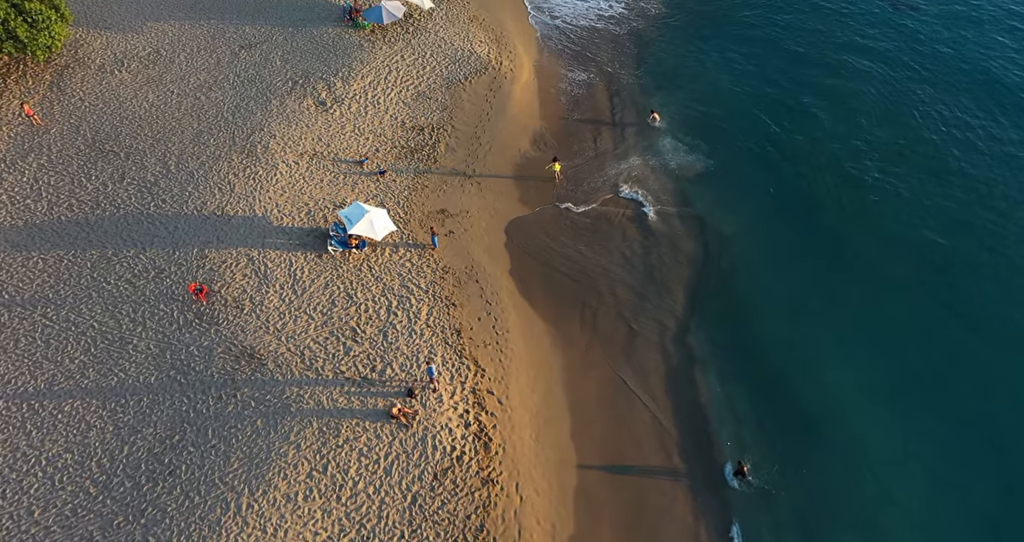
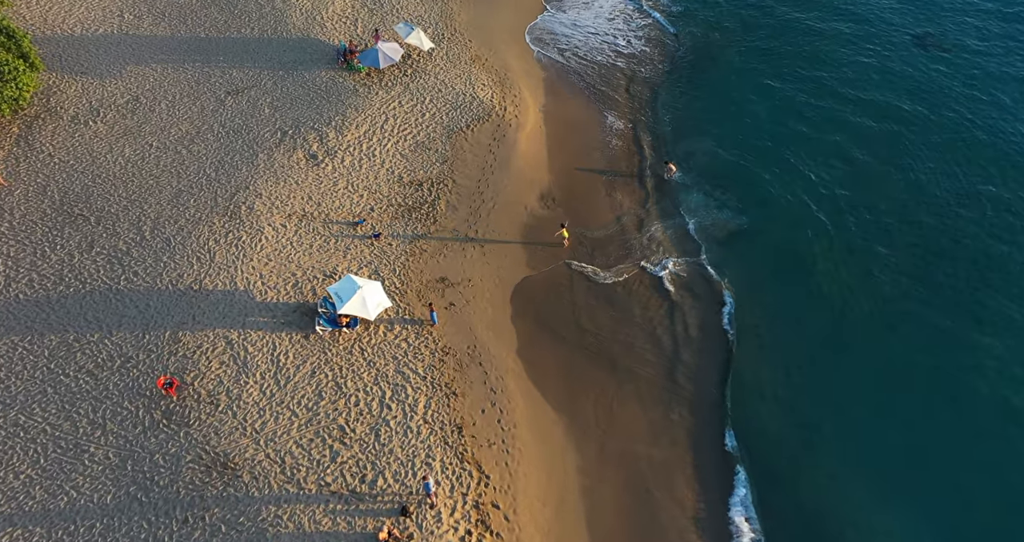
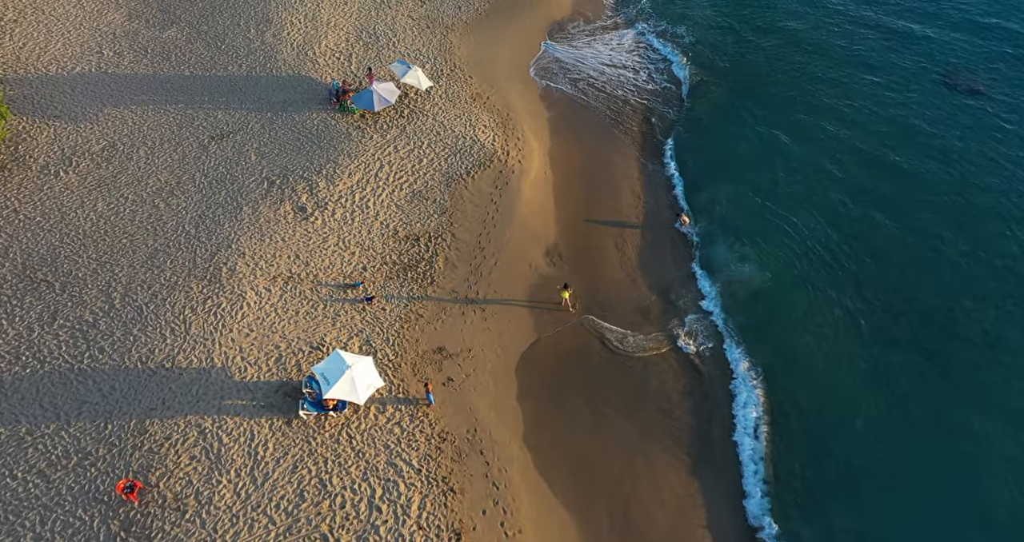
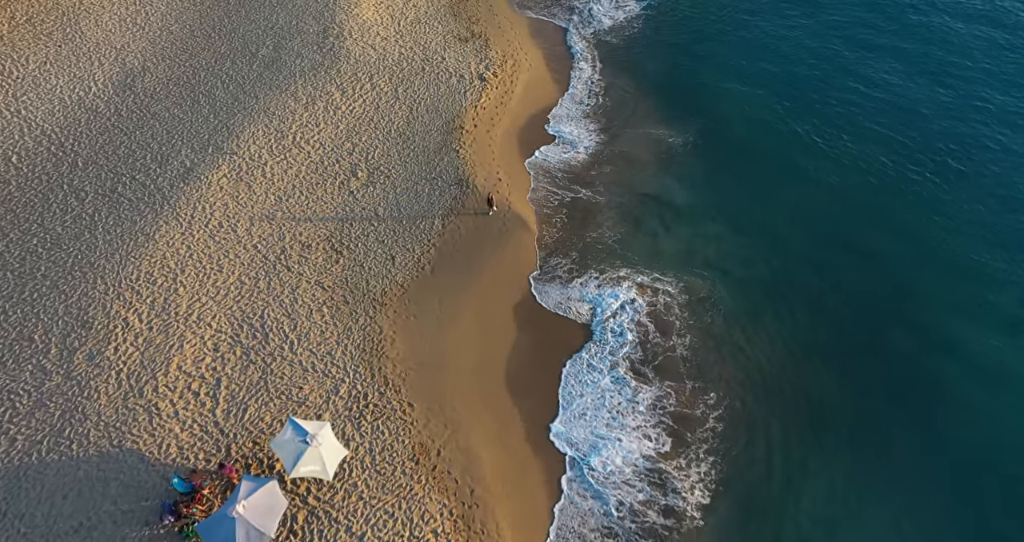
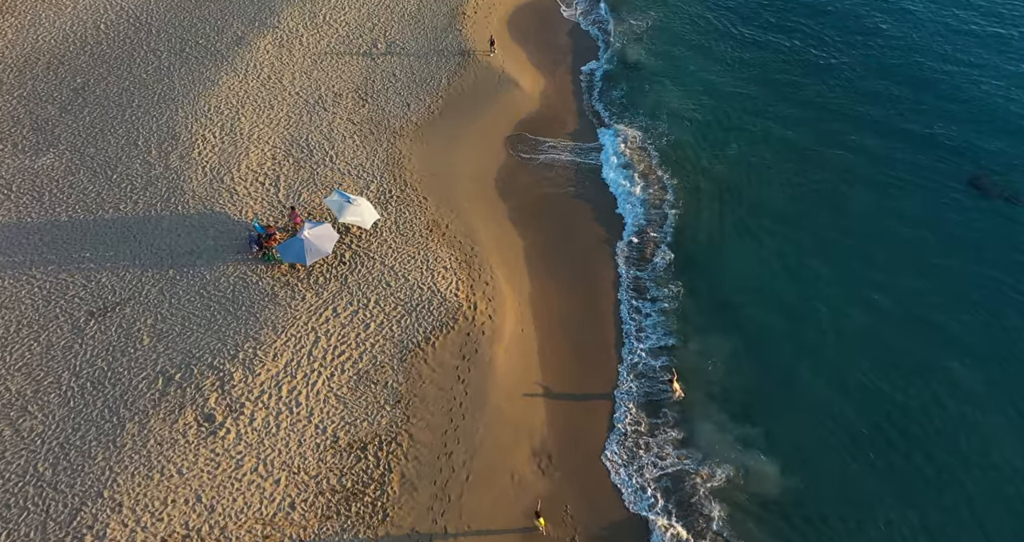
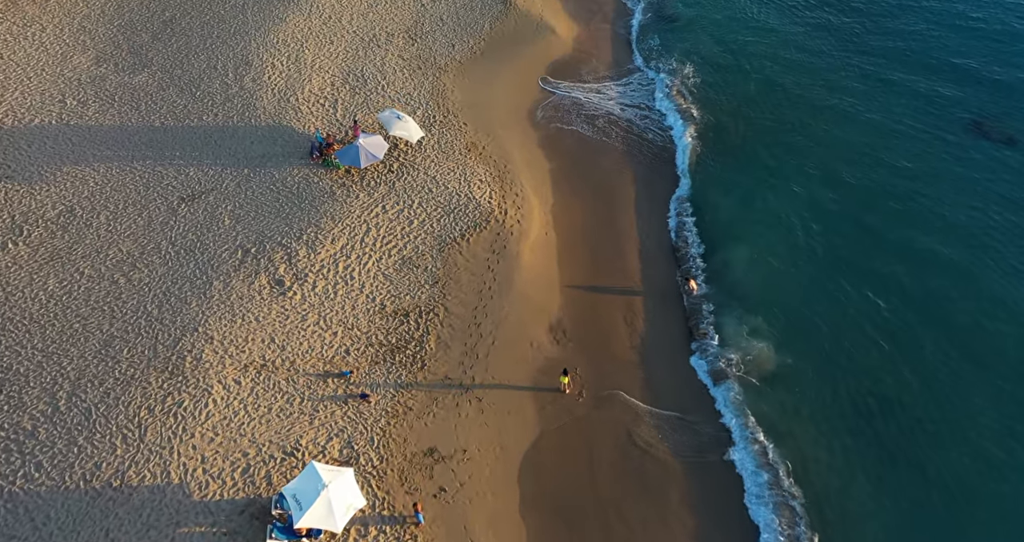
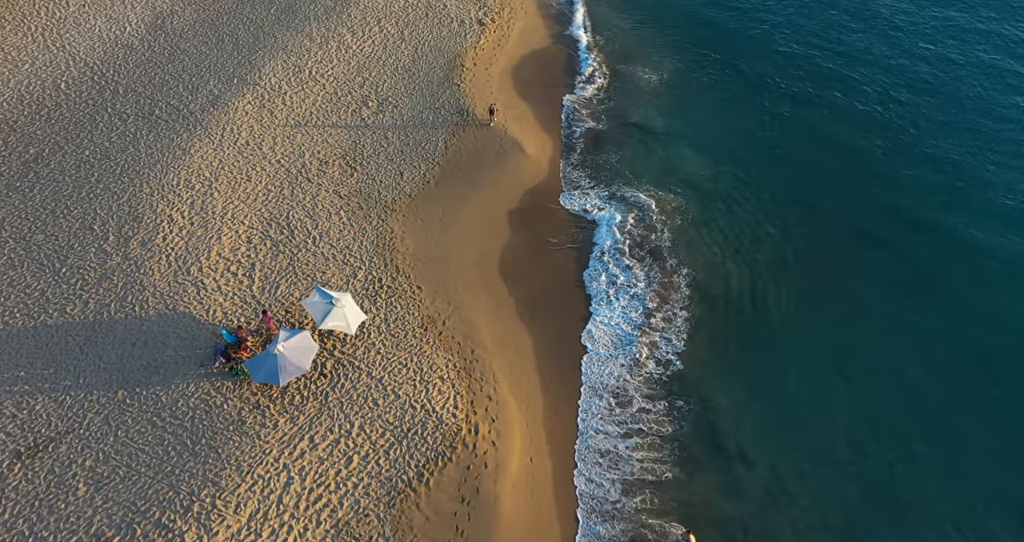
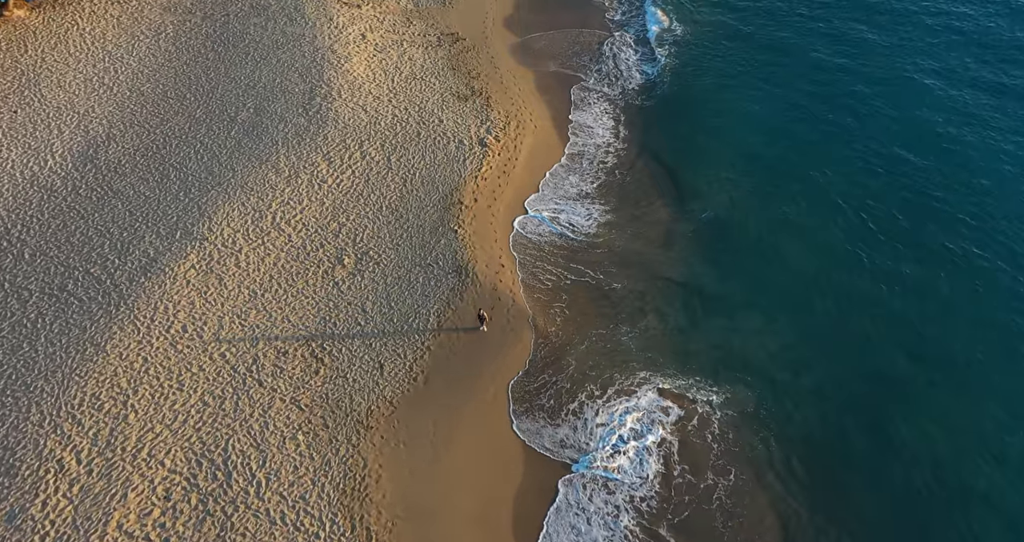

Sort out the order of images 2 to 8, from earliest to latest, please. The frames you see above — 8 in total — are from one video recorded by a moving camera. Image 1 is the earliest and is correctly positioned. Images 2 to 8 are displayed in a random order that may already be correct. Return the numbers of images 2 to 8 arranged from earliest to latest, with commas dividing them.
2, 3, 6, 5, 7, 4, 8
